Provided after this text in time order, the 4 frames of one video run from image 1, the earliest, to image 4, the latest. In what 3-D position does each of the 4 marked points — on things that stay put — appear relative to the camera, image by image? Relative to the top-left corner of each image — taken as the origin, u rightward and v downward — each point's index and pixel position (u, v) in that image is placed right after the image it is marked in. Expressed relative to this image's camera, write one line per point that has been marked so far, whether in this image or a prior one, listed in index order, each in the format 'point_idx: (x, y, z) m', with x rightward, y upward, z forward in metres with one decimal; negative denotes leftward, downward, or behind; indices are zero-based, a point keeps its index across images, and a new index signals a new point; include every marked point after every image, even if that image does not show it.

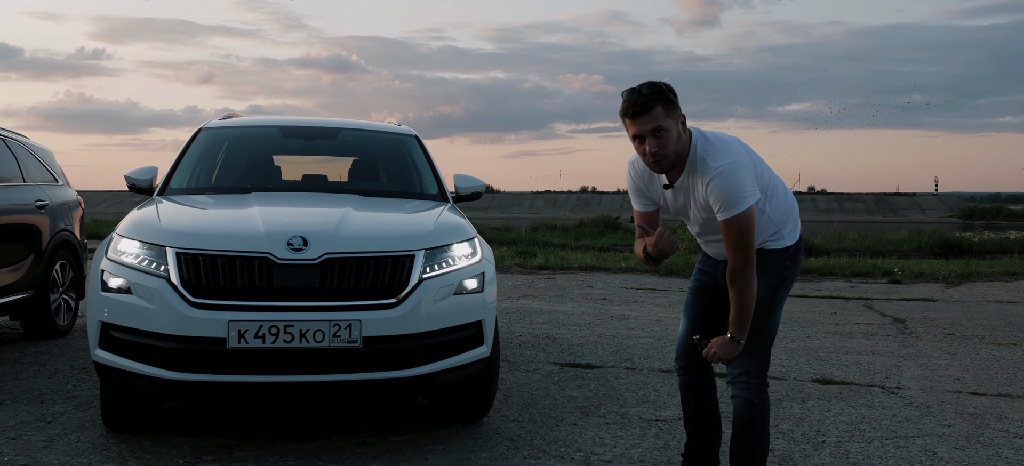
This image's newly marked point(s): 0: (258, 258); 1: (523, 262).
0: (-0.9, -0.1, +3.3) m
1: (+0.2, -0.4, +13.5) m
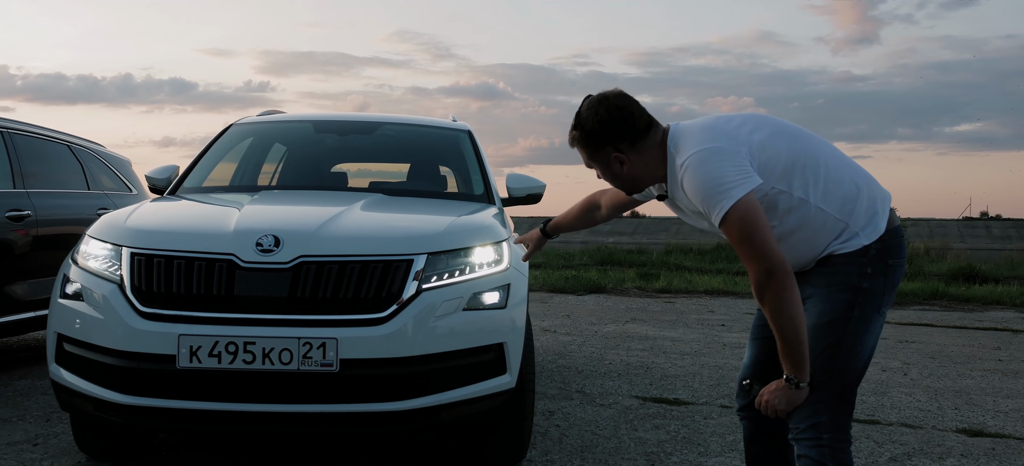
0: (-0.9, -0.1, +2.7) m
1: (+1.8, -0.7, +12.6) m
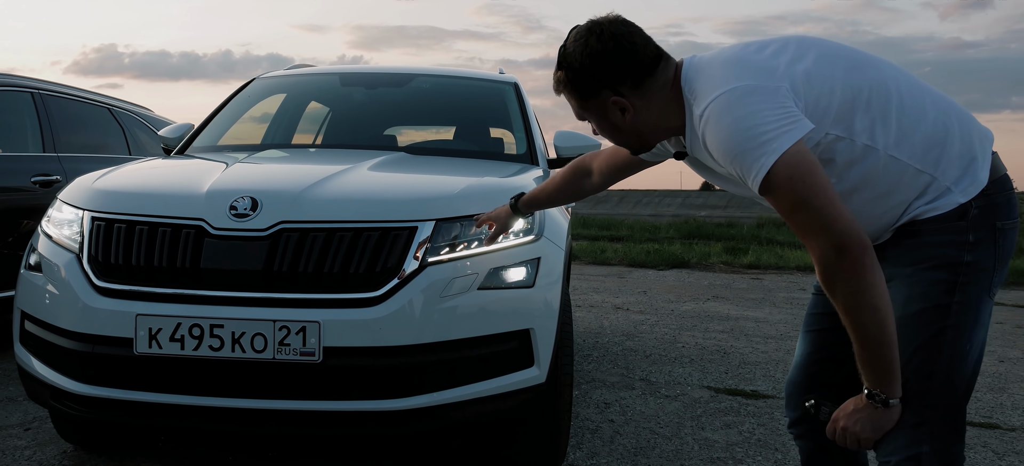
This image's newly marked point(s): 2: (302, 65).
0: (-0.8, 0.0, +2.3) m
1: (+2.8, -0.3, +11.9) m
2: (-1.0, +0.8, +4.4) m
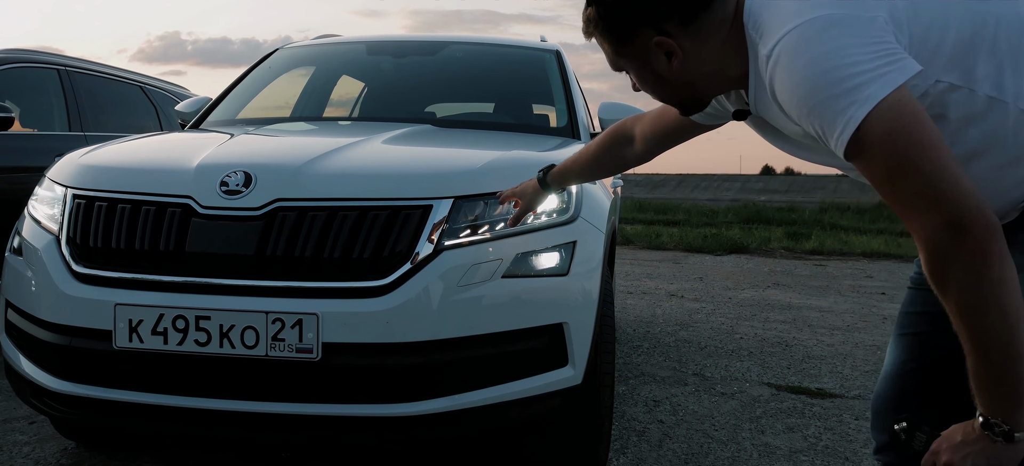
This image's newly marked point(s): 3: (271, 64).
0: (-0.7, +0.1, +2.0) m
1: (+3.5, -0.1, +11.4) m
2: (-0.8, +0.9, +4.1) m
3: (-1.0, +0.7, +3.8) m
